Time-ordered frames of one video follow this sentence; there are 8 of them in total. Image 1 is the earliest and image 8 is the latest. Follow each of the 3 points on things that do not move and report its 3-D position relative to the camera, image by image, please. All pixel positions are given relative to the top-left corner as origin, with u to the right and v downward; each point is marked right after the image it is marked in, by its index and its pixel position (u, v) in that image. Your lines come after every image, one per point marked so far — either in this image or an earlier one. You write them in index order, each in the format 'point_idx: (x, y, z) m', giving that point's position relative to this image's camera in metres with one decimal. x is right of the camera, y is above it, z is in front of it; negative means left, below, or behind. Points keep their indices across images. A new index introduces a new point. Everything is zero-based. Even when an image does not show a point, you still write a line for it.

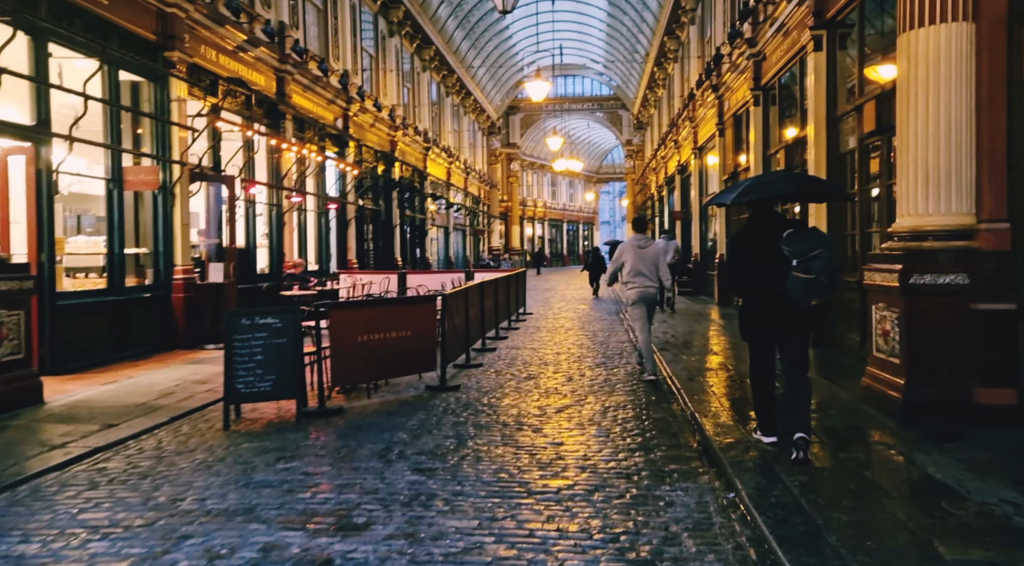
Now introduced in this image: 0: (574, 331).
0: (+1.1, -0.9, +14.1) m
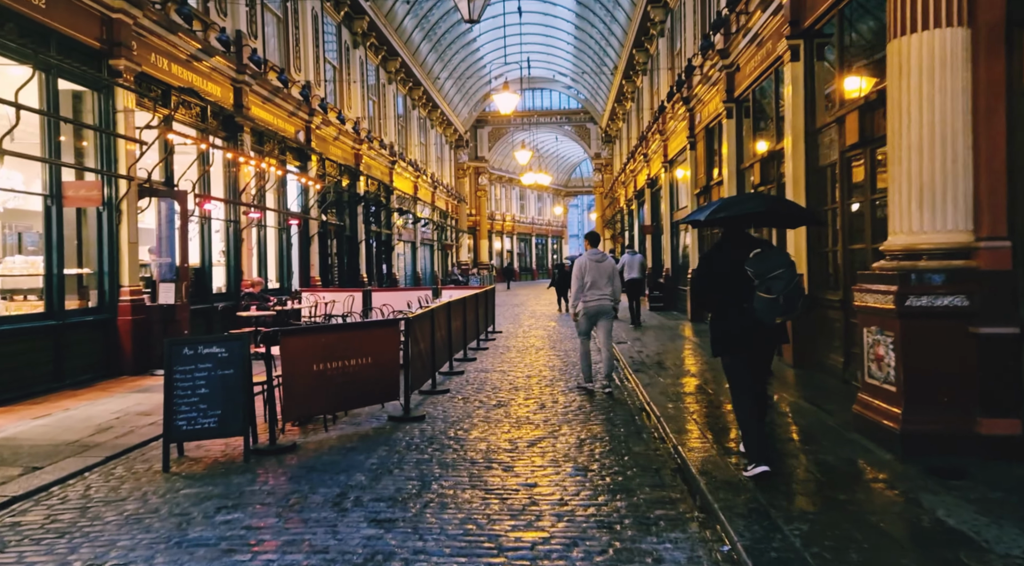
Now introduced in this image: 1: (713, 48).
0: (+0.6, -1.2, +13.6) m
1: (+3.8, +4.5, +14.9) m
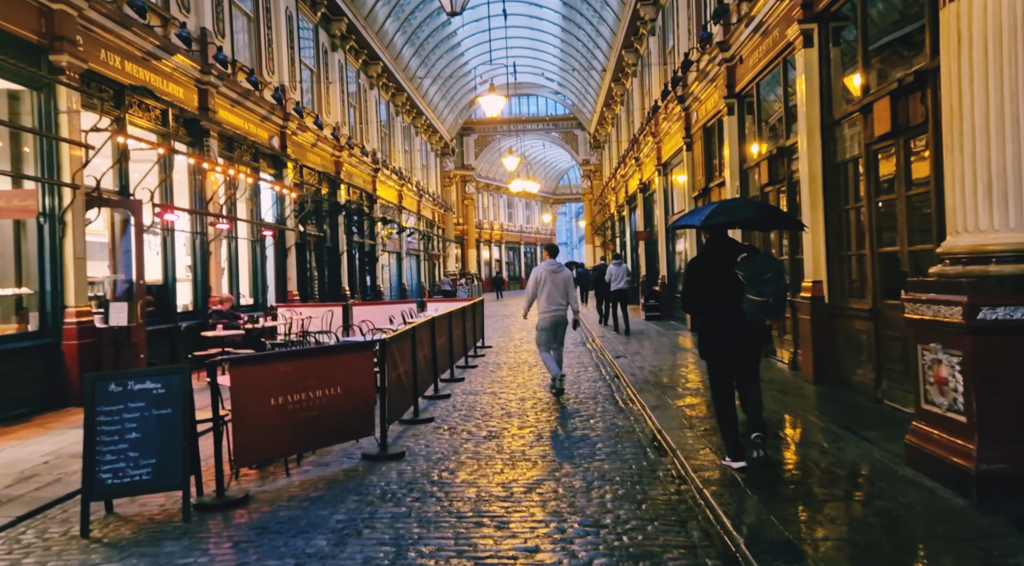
0: (+0.4, -1.4, +12.6) m
1: (+3.5, +4.3, +14.0) m
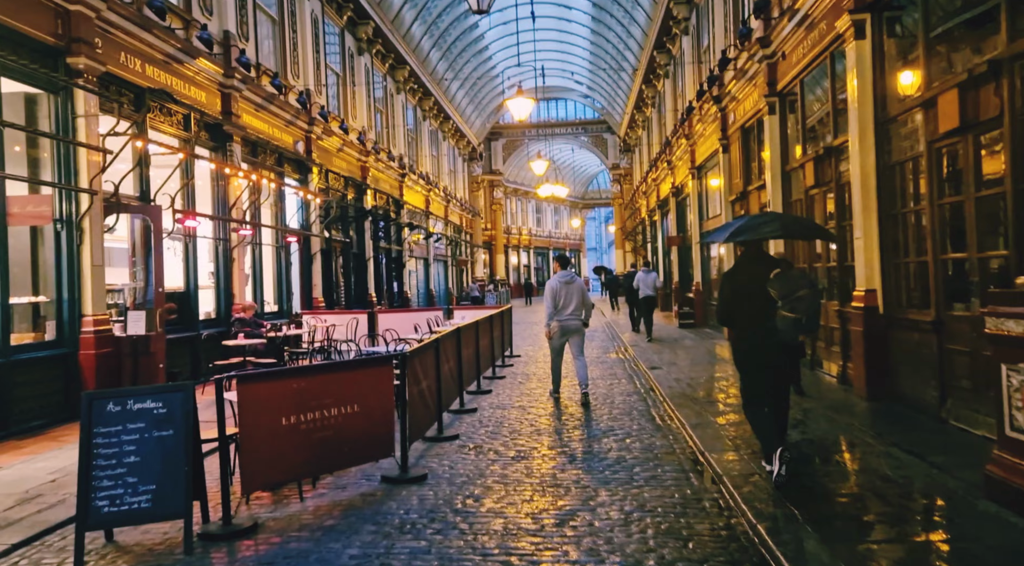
0: (+0.9, -1.5, +12.1) m
1: (+4.0, +4.2, +13.4) m
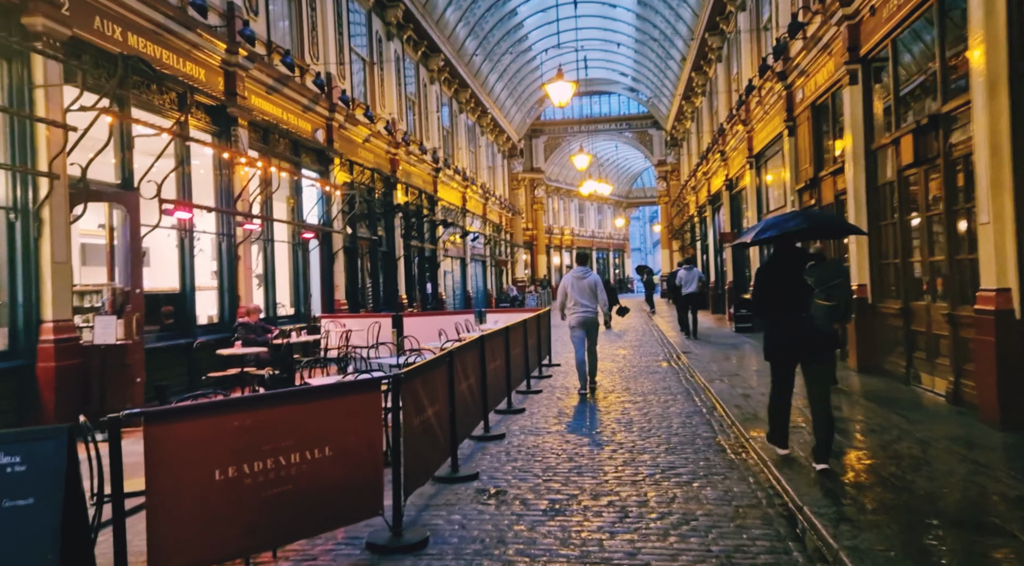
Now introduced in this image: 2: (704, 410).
0: (+1.4, -1.5, +10.4) m
1: (+4.6, +4.2, +11.6) m
2: (+2.2, -1.5, +9.2) m
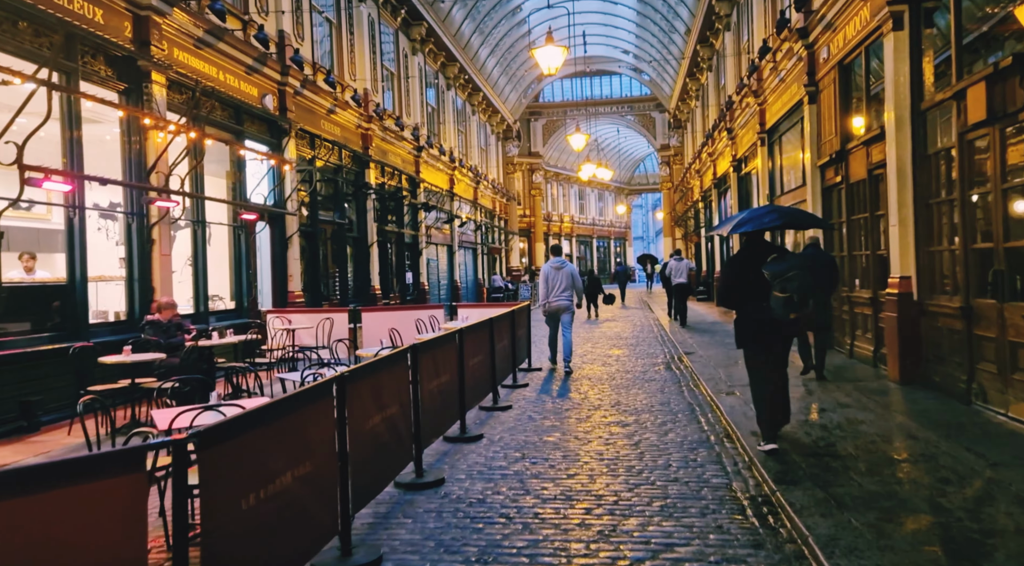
0: (+1.0, -1.4, +8.3) m
1: (+4.2, +4.3, +9.4) m
2: (+1.8, -1.4, +7.2) m
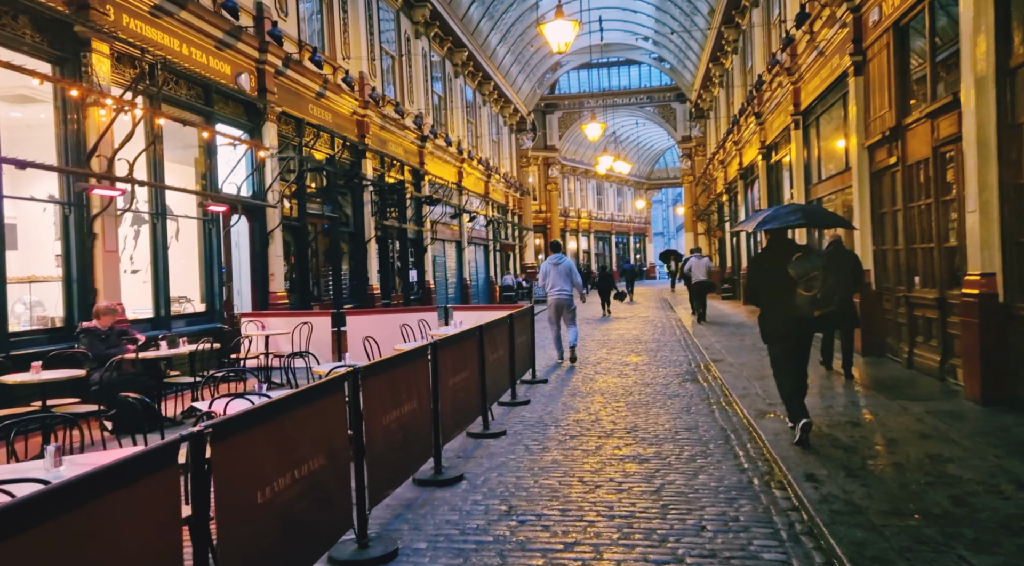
0: (+0.9, -1.4, +6.8) m
1: (+4.1, +4.3, +7.8) m
2: (+1.7, -1.4, +5.6) m
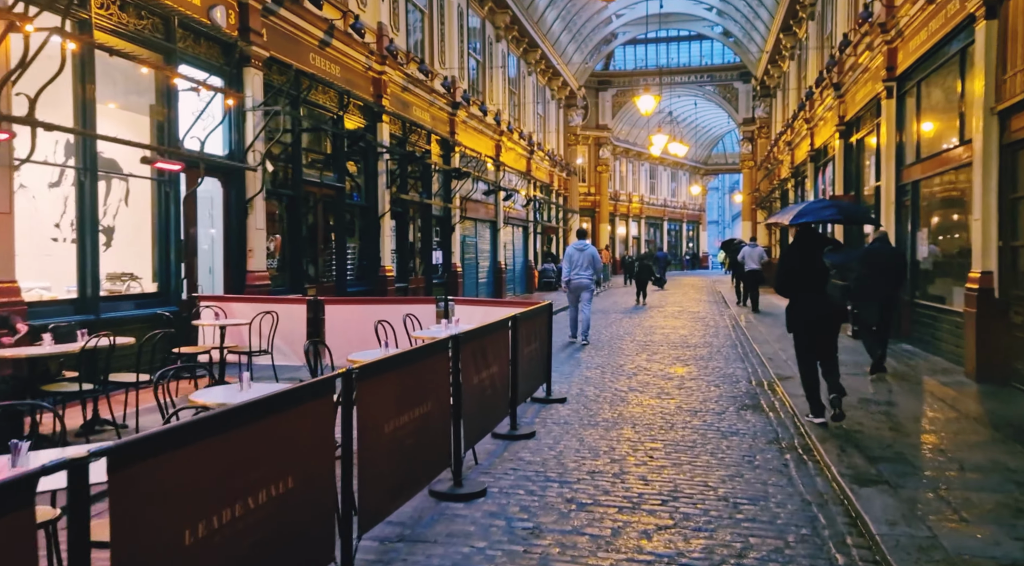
0: (+0.8, -1.4, +4.5) m
1: (+4.3, +4.2, +5.1) m
2: (+1.5, -1.5, +3.2) m
